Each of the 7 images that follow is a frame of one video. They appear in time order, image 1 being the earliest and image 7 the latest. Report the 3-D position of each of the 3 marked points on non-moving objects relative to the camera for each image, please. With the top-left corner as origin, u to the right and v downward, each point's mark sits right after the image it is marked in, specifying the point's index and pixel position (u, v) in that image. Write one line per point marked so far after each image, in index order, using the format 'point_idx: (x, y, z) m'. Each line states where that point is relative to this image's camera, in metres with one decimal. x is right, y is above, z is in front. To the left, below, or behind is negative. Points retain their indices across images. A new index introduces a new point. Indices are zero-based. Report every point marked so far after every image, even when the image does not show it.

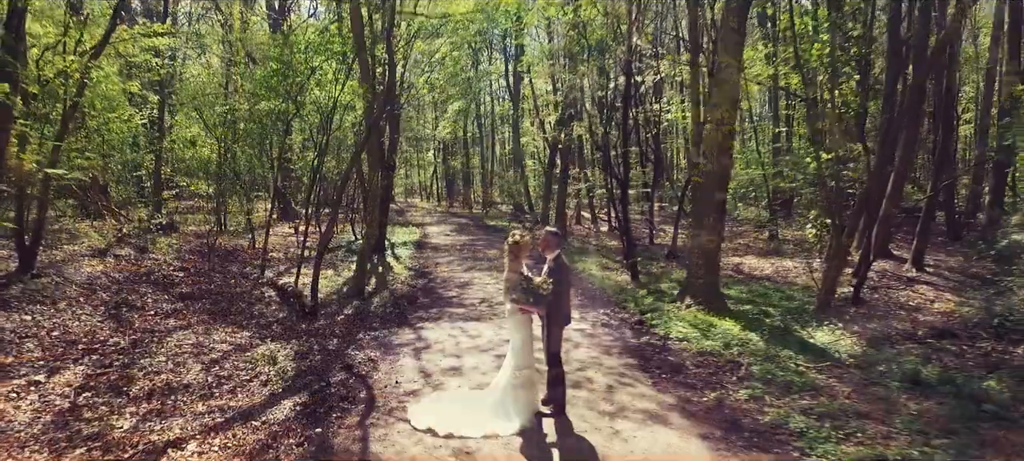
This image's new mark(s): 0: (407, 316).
0: (-2.0, -1.6, +11.4) m
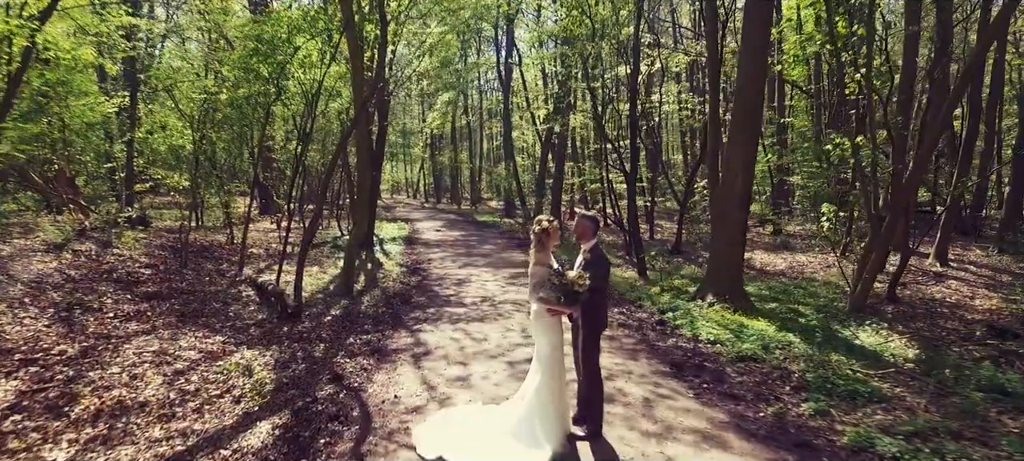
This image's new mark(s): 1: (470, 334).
0: (-1.9, -1.4, +10.3) m
1: (-0.6, -1.5, +9.1) m
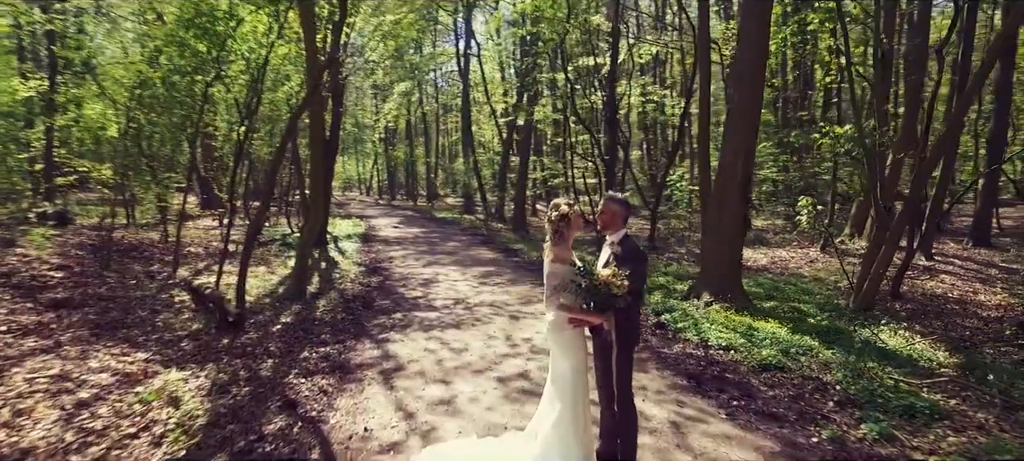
0: (-2.2, -1.4, +8.9) m
1: (-0.8, -1.4, +7.8) m
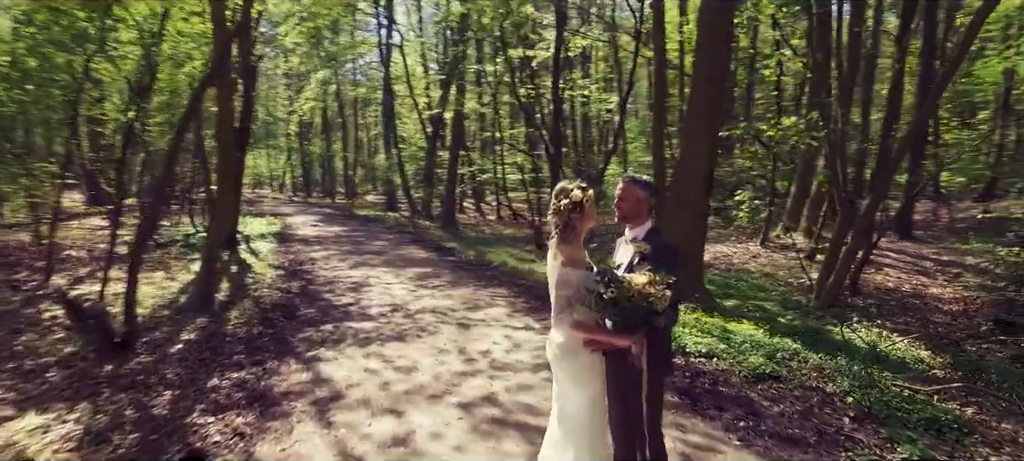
0: (-2.8, -1.3, +7.5) m
1: (-1.3, -1.4, +6.6) m
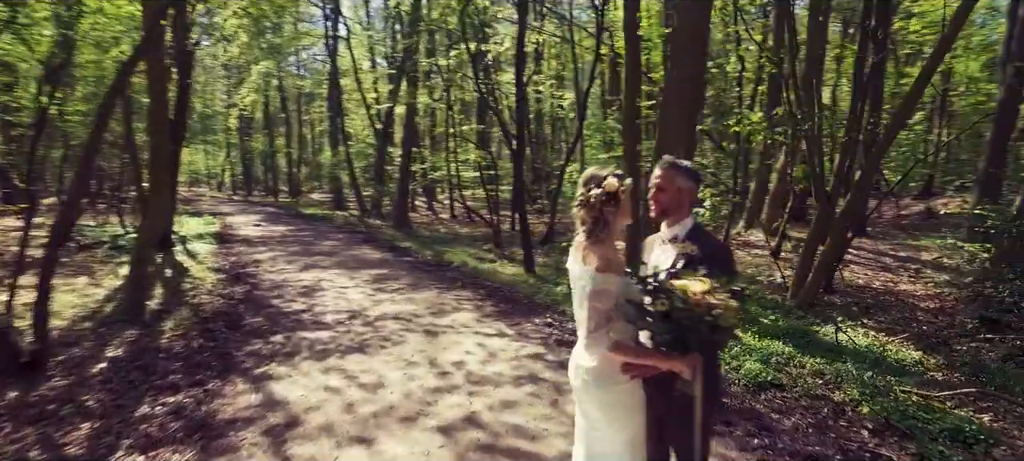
0: (-3.0, -1.3, +6.6) m
1: (-1.5, -1.4, +5.8) m
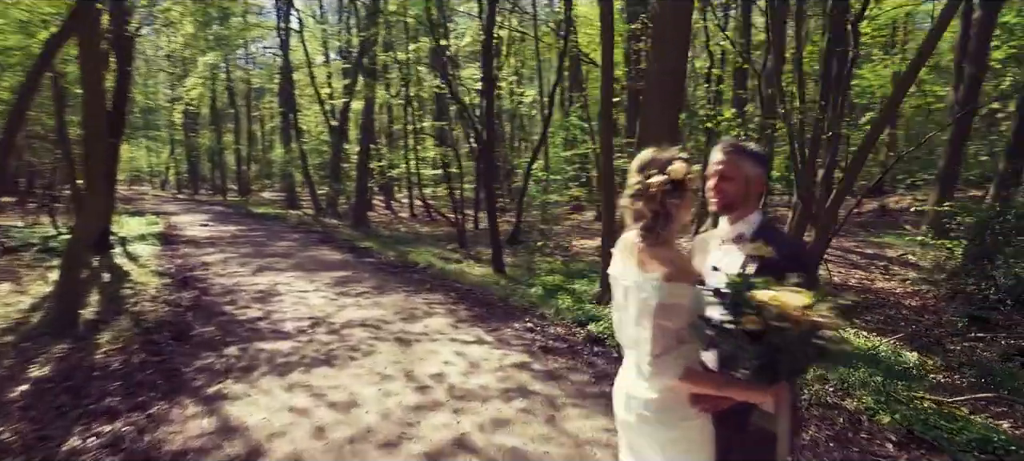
0: (-3.2, -1.3, +5.8) m
1: (-1.6, -1.4, +5.2) m
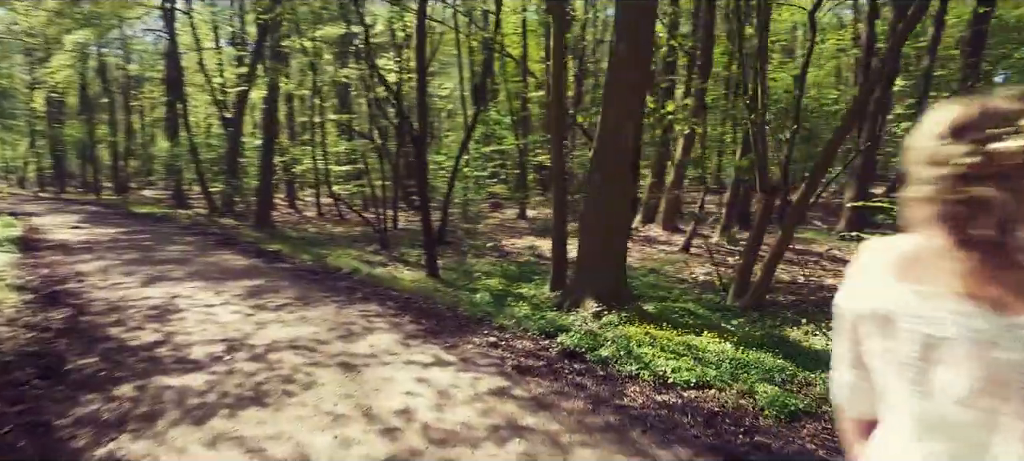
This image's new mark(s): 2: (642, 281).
0: (-3.3, -1.4, +4.4) m
1: (-1.6, -1.4, +3.9) m
2: (+2.3, -0.9, +10.7) m
